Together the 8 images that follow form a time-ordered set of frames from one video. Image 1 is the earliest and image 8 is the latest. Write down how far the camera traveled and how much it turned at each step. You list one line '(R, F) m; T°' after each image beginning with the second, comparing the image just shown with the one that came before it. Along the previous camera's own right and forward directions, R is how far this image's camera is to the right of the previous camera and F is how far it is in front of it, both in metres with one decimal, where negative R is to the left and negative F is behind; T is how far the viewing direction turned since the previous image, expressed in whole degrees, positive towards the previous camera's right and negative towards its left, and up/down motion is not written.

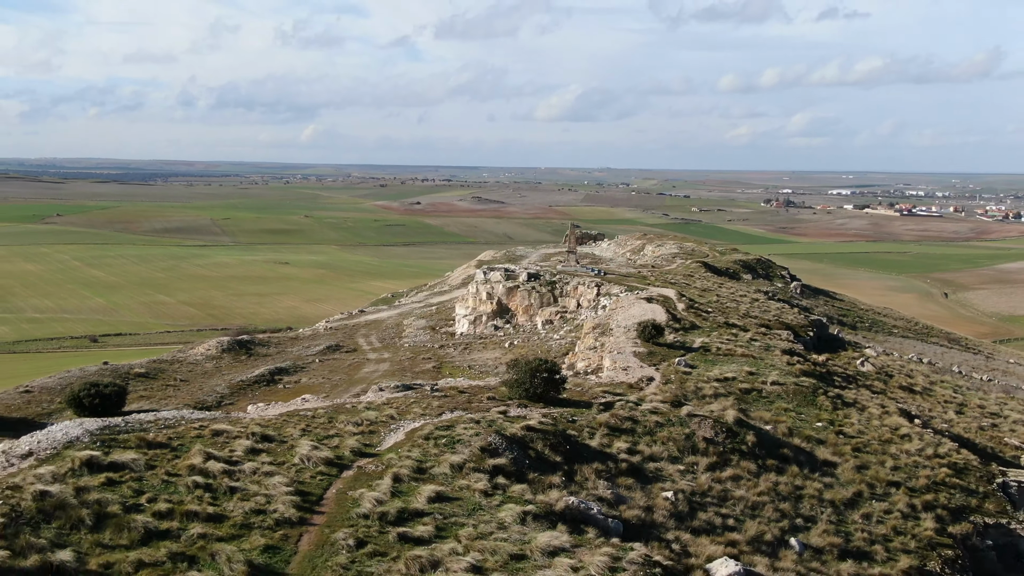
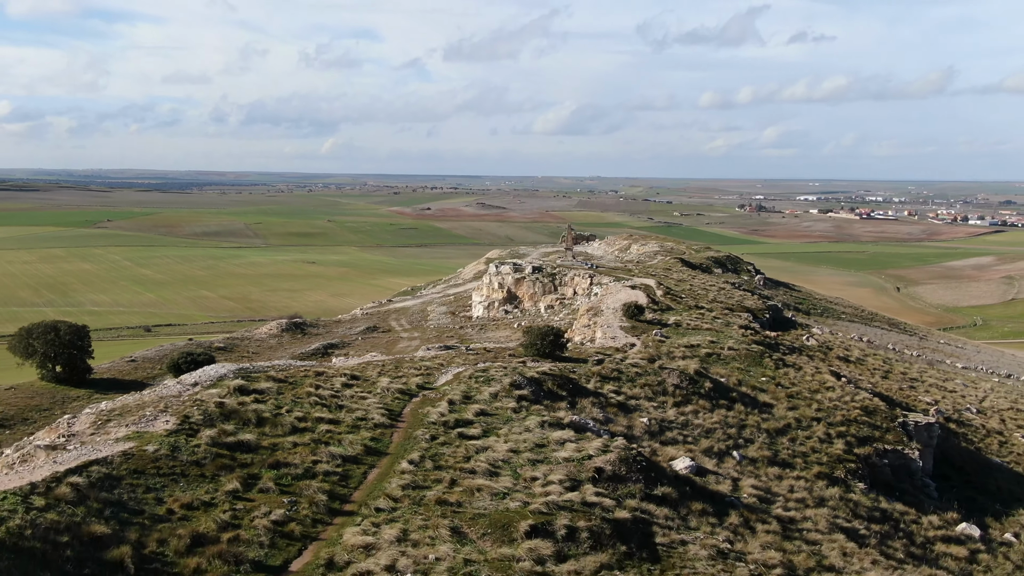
(-0.7, -6.6) m; +1°
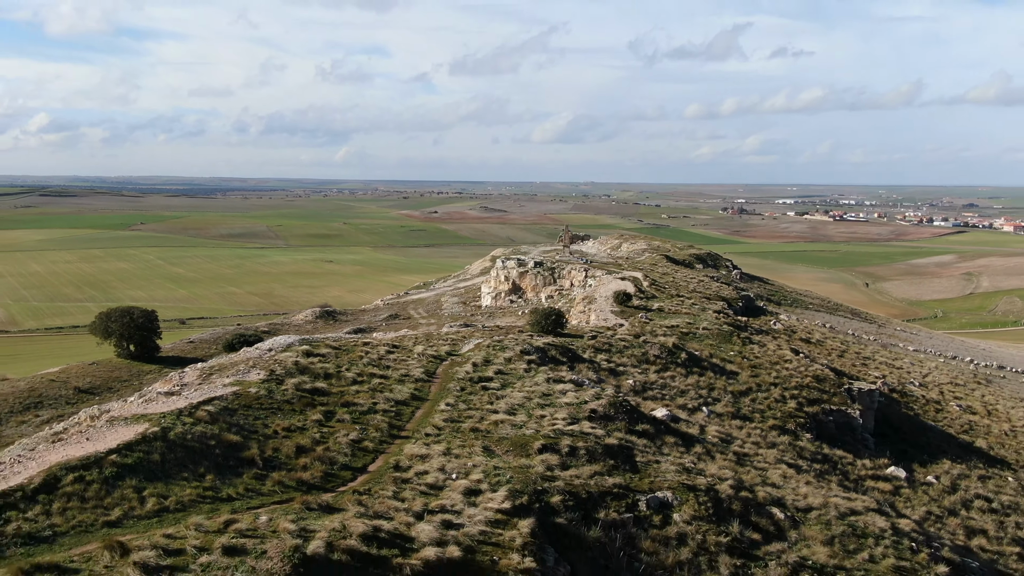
(-0.5, -5.4) m; 0°
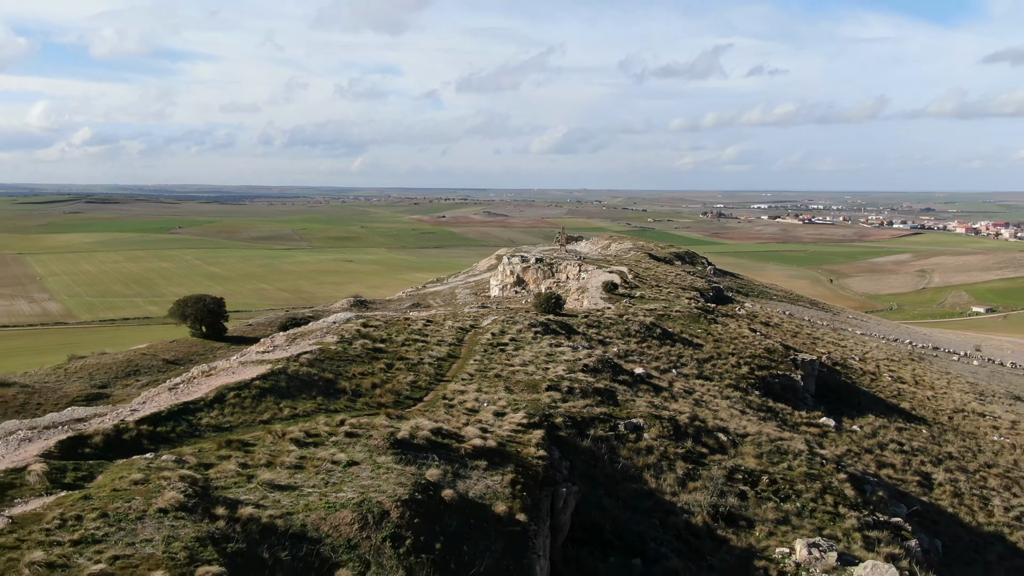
(-0.6, -7.7) m; 0°
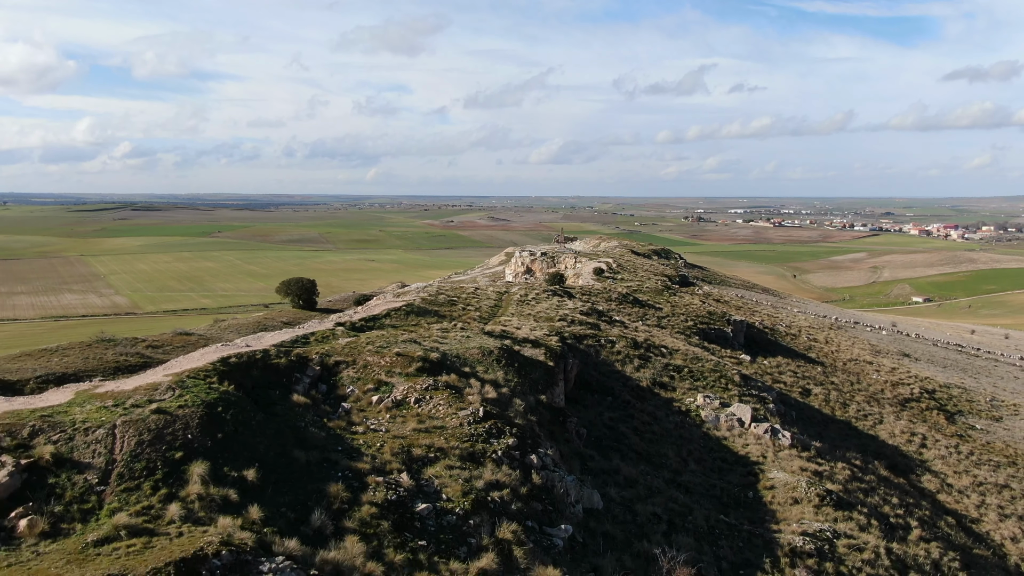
(-0.9, -11.0) m; 0°
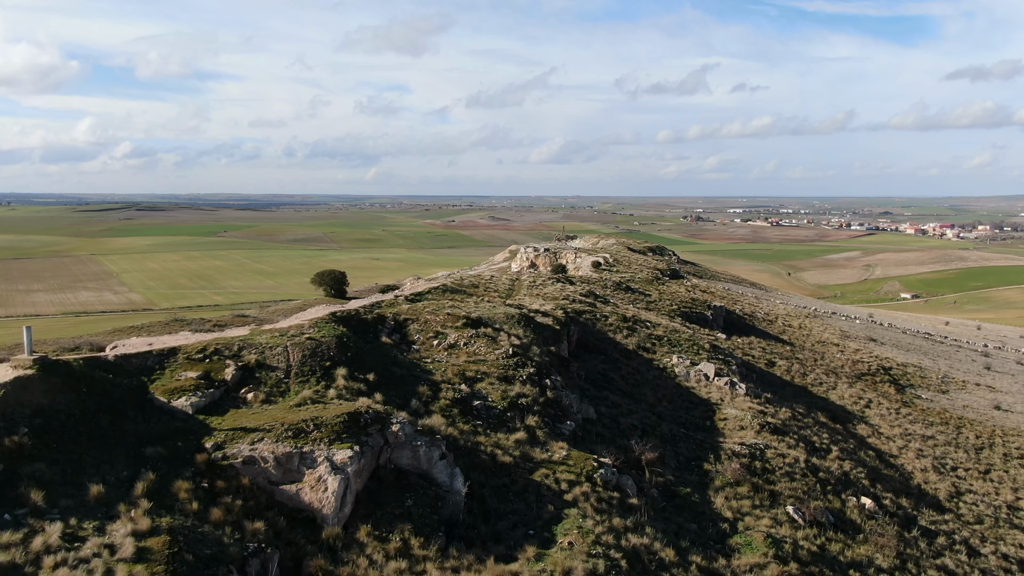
(-0.2, -2.6) m; 0°
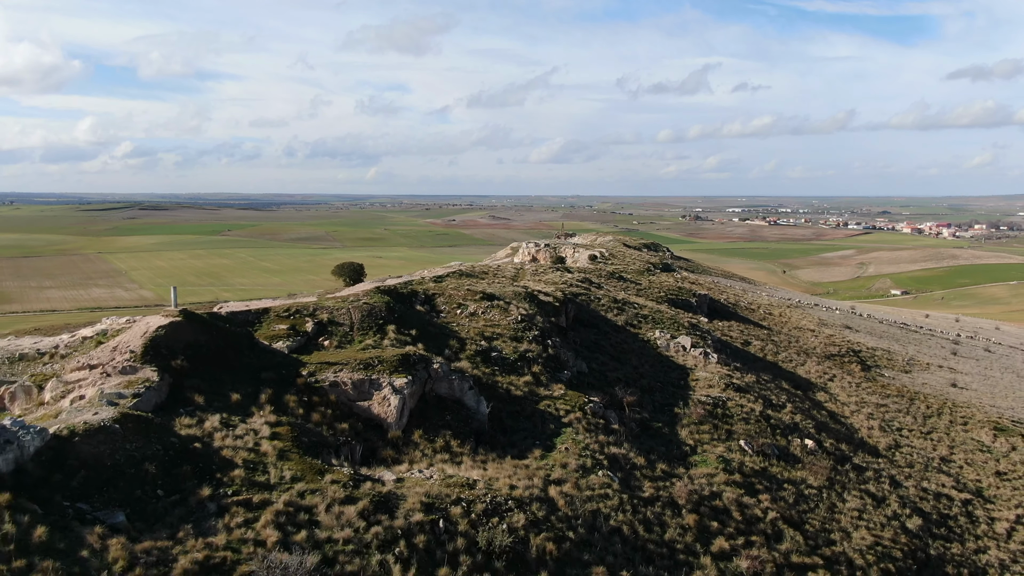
(-0.1, -2.1) m; 0°
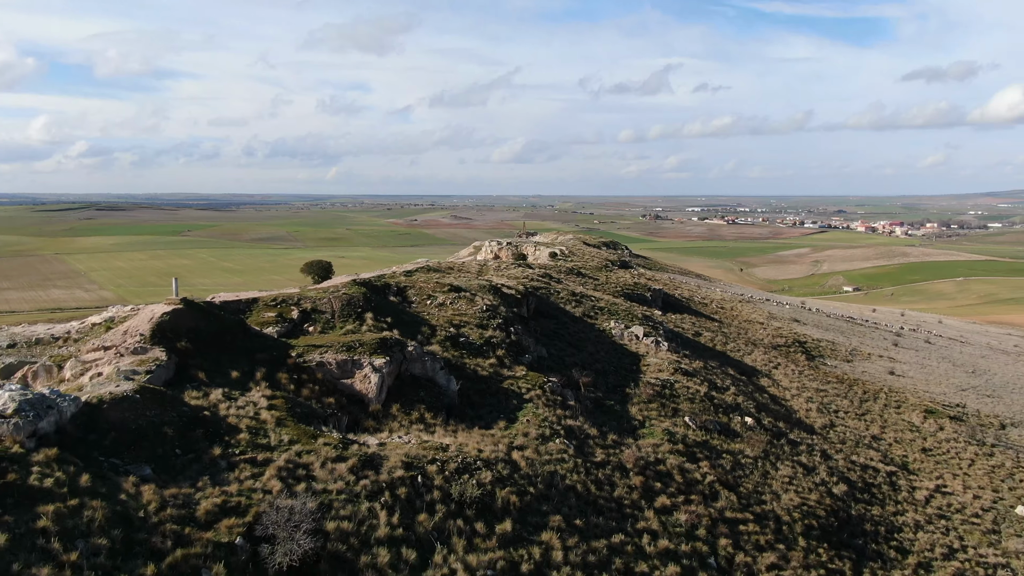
(0.0, -1.0) m; +2°
